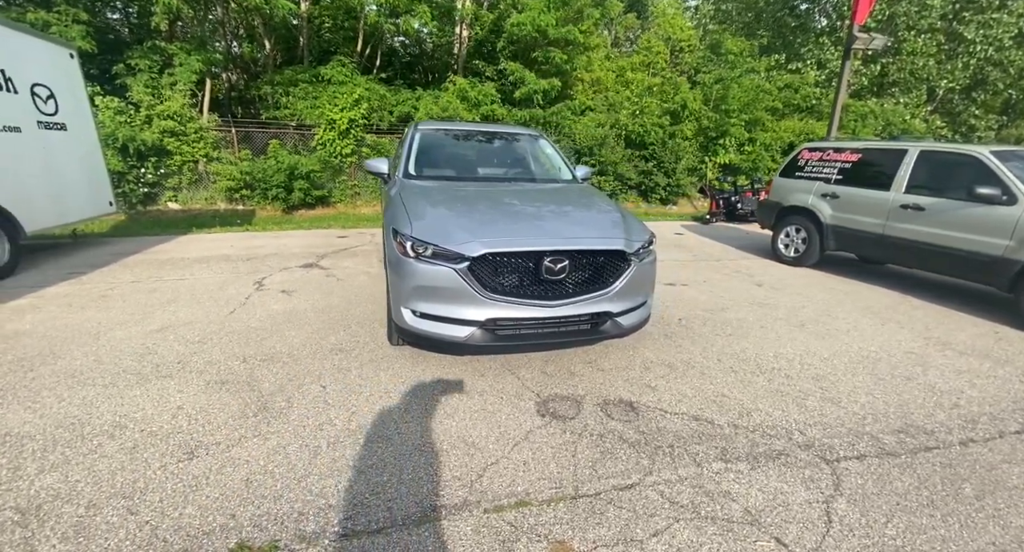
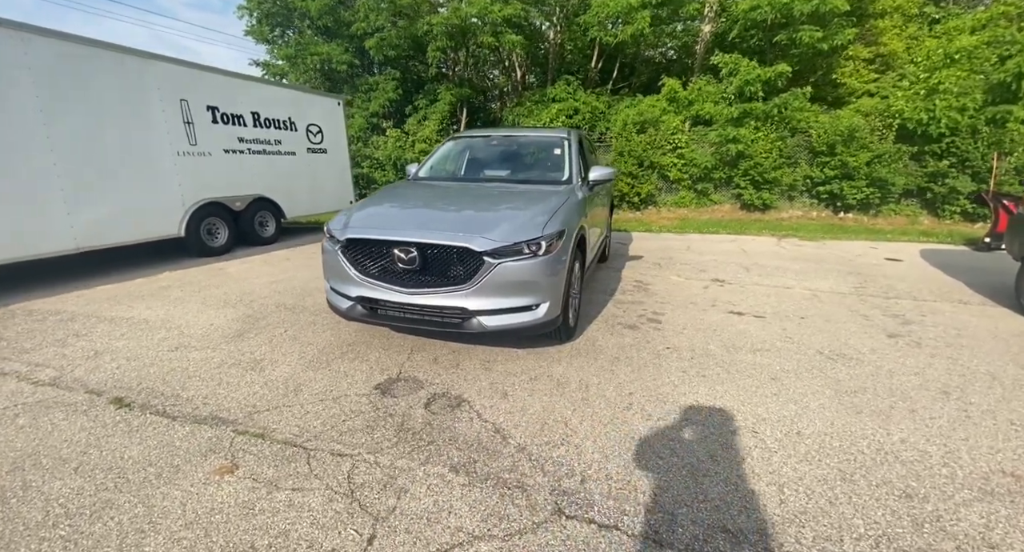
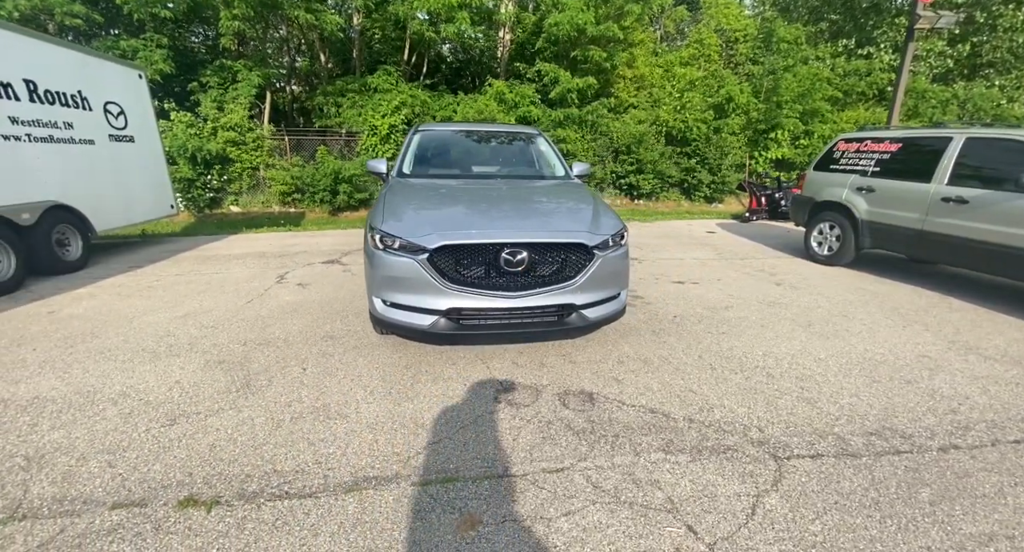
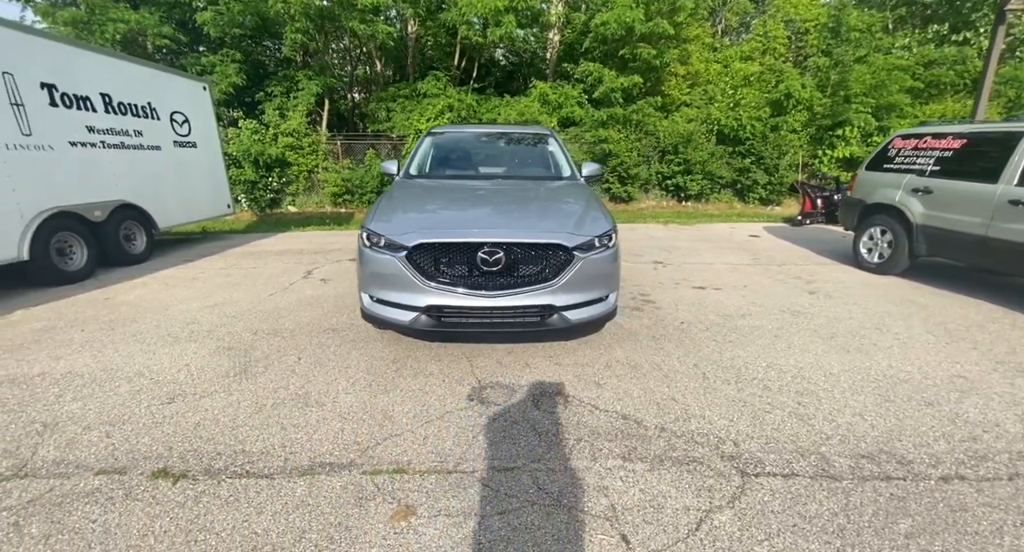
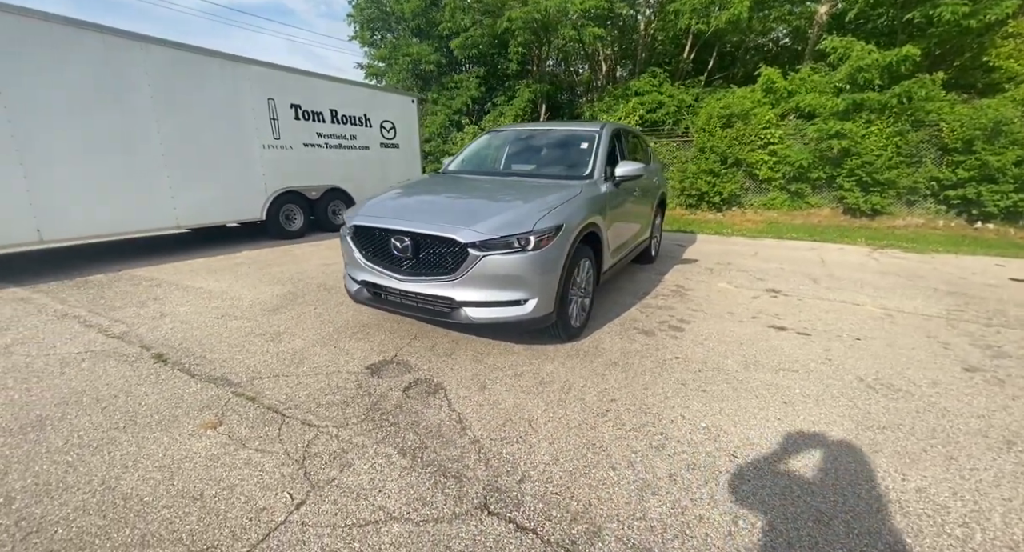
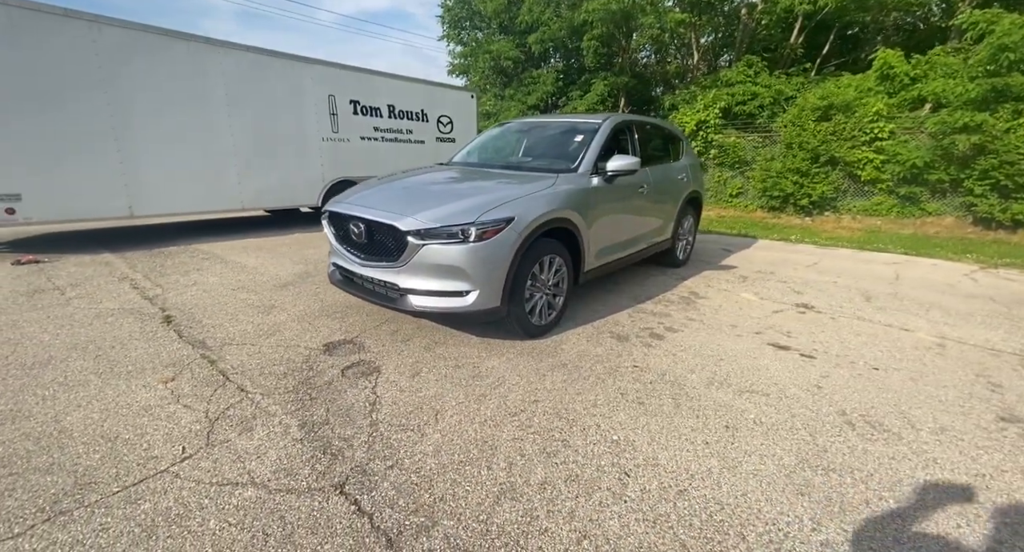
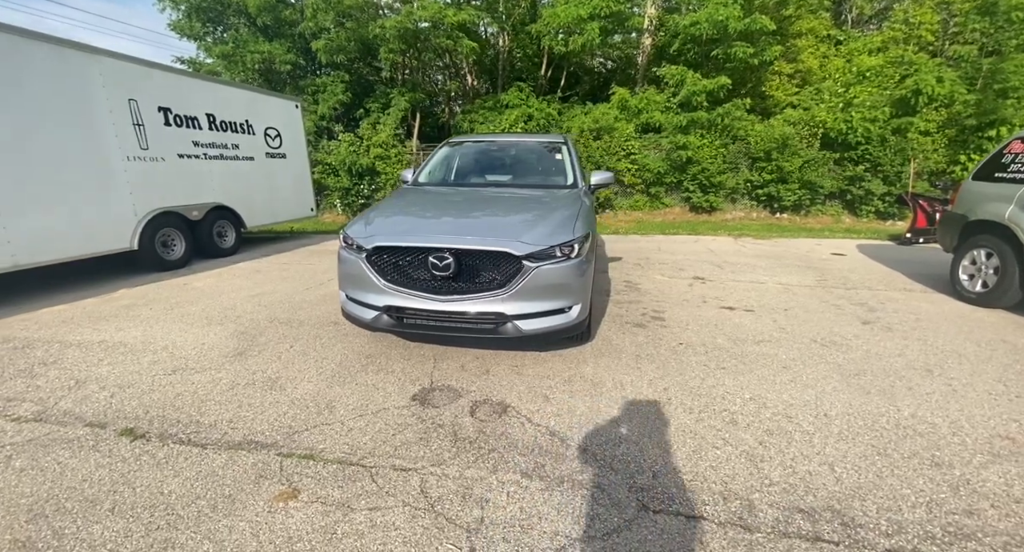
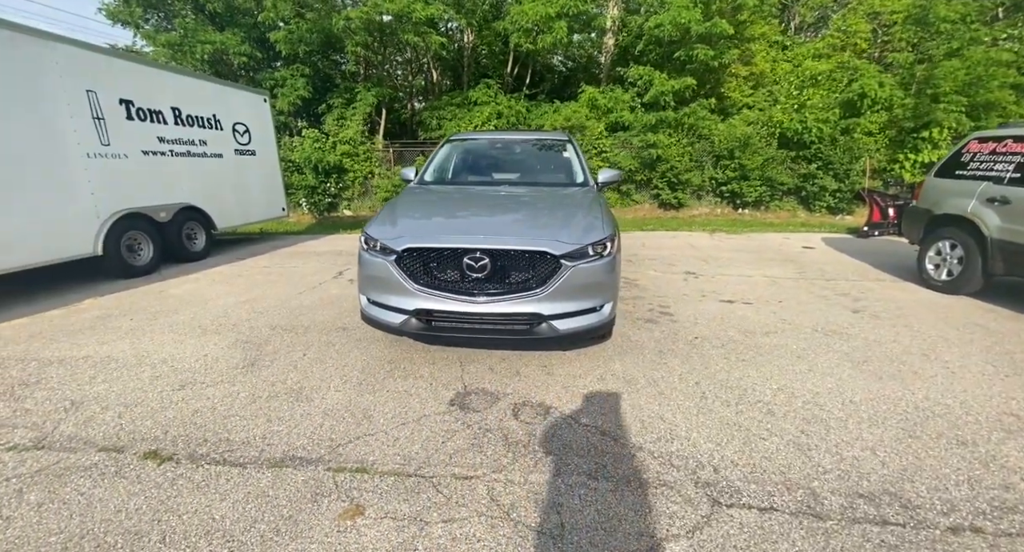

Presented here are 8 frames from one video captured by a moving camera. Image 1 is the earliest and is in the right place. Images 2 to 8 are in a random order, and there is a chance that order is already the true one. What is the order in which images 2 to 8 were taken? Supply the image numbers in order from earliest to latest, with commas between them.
3, 4, 8, 7, 2, 5, 6
